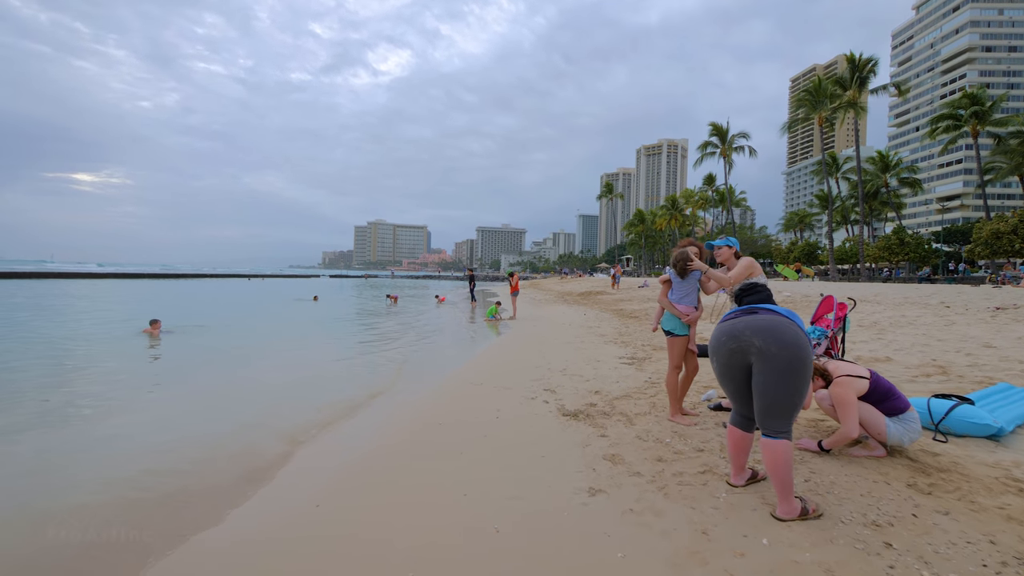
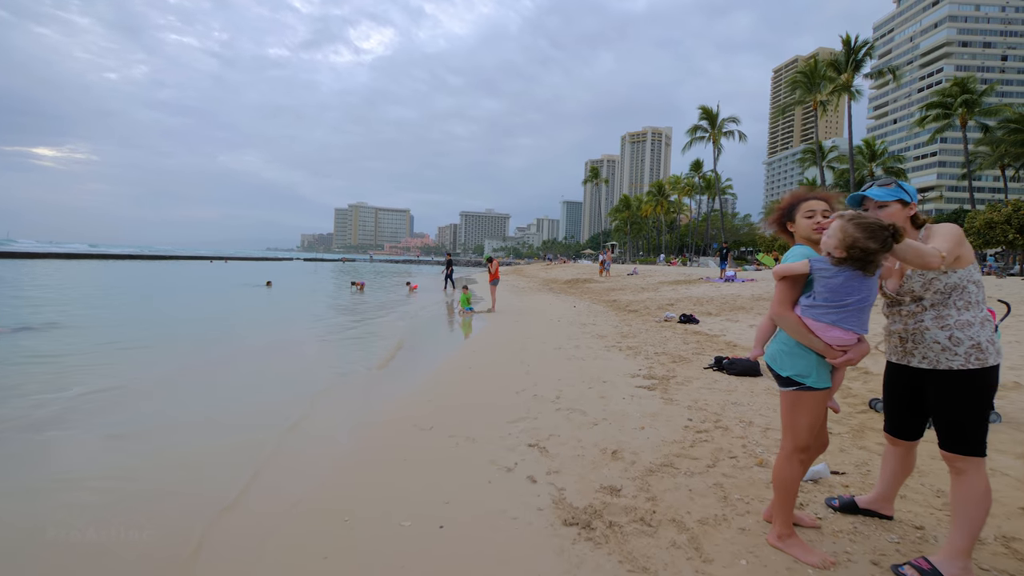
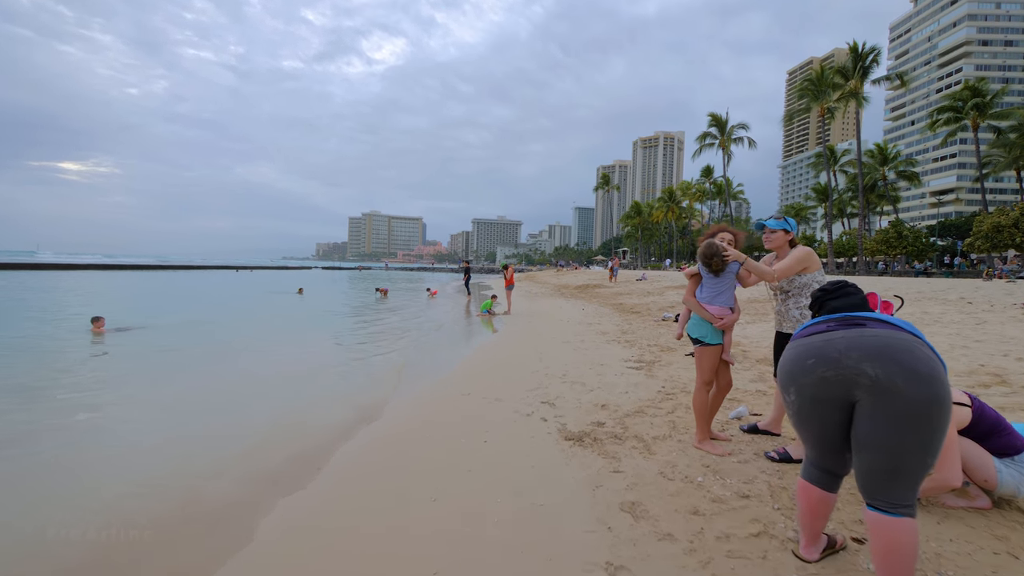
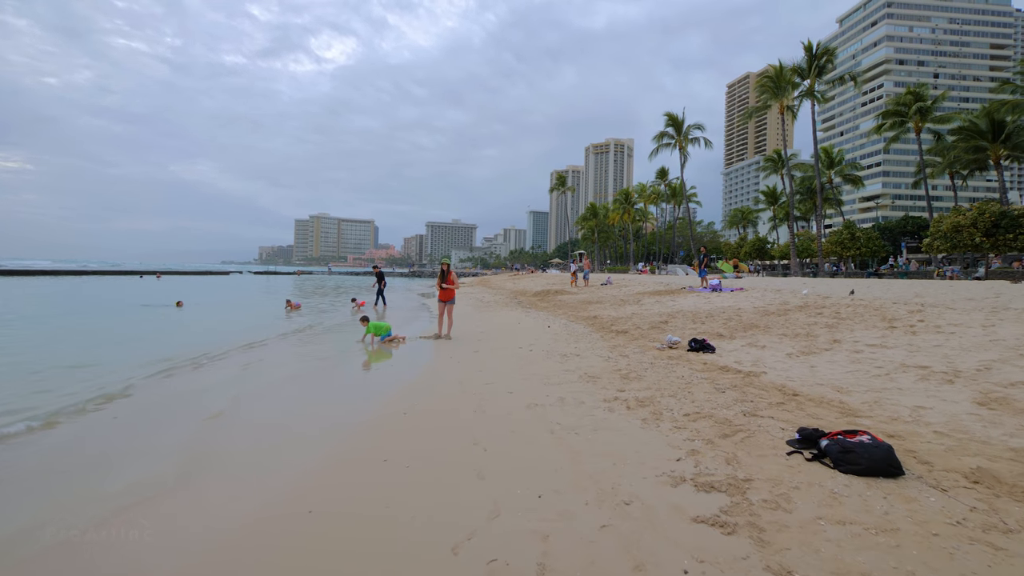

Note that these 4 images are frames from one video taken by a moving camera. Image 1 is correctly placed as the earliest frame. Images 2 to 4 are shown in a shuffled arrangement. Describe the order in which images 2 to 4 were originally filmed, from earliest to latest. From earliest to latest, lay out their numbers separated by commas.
3, 2, 4
